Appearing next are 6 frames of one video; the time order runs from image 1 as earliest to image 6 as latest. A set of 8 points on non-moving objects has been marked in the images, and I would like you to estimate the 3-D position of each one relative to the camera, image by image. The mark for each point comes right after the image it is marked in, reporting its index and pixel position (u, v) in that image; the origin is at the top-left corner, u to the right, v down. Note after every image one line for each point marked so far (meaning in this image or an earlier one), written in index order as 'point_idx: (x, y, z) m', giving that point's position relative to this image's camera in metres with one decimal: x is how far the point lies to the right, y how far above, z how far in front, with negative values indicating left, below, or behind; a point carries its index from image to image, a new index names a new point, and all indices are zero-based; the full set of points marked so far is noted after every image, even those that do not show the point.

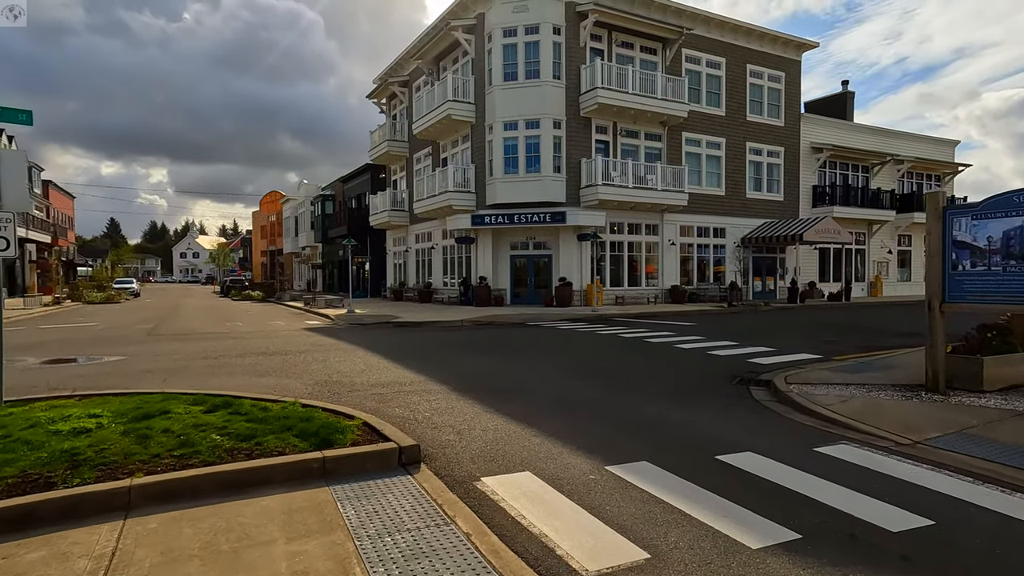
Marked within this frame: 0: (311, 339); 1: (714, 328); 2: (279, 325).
0: (-4.9, -1.2, +14.5) m
1: (+5.8, -1.2, +16.9) m
2: (-7.7, -1.2, +19.5) m
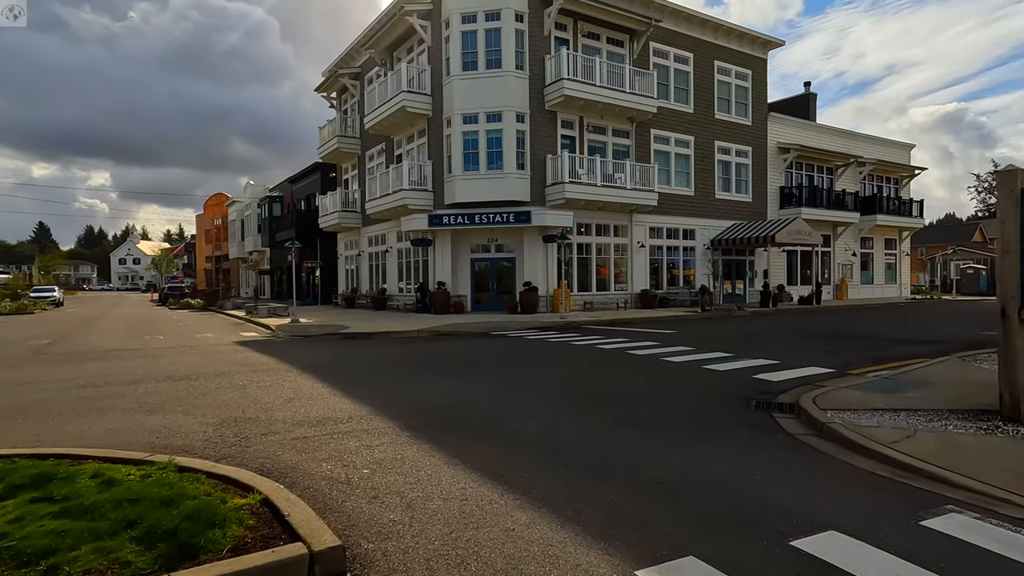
0: (-5.7, -1.4, +12.3) m
1: (+4.8, -1.3, +15.4) m
2: (-8.8, -1.4, +17.0) m
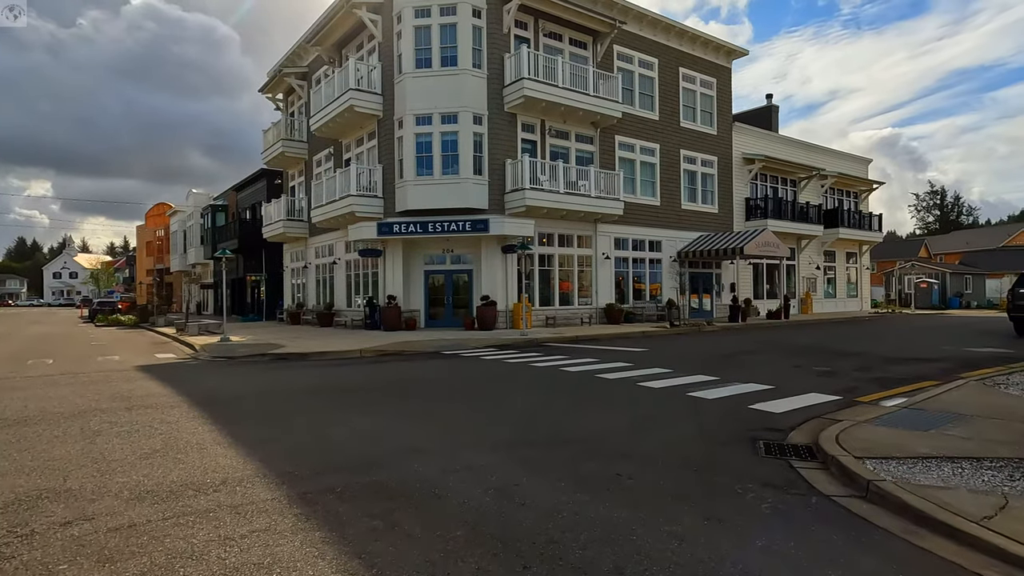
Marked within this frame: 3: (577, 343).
0: (-6.5, -1.6, +10.0) m
1: (+3.7, -1.6, +13.9) m
2: (-9.9, -1.8, +14.6) m
3: (+2.0, -1.7, +18.3) m
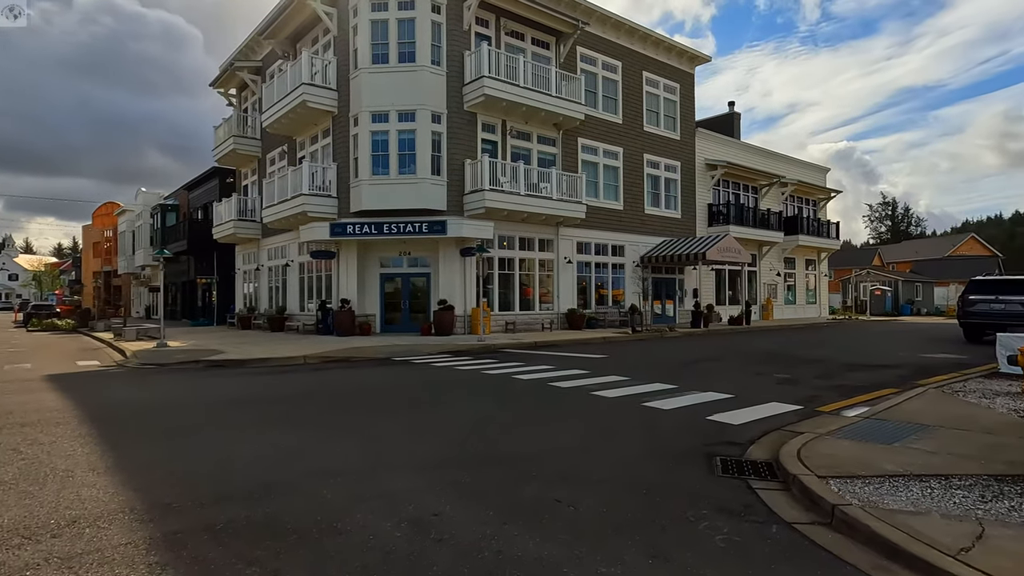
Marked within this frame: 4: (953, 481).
0: (-7.4, -1.6, +9.0) m
1: (+2.7, -1.7, +13.4) m
2: (-11.0, -1.8, +13.4) m
3: (+0.7, -1.8, +17.7) m
4: (+3.6, -1.6, +4.9) m
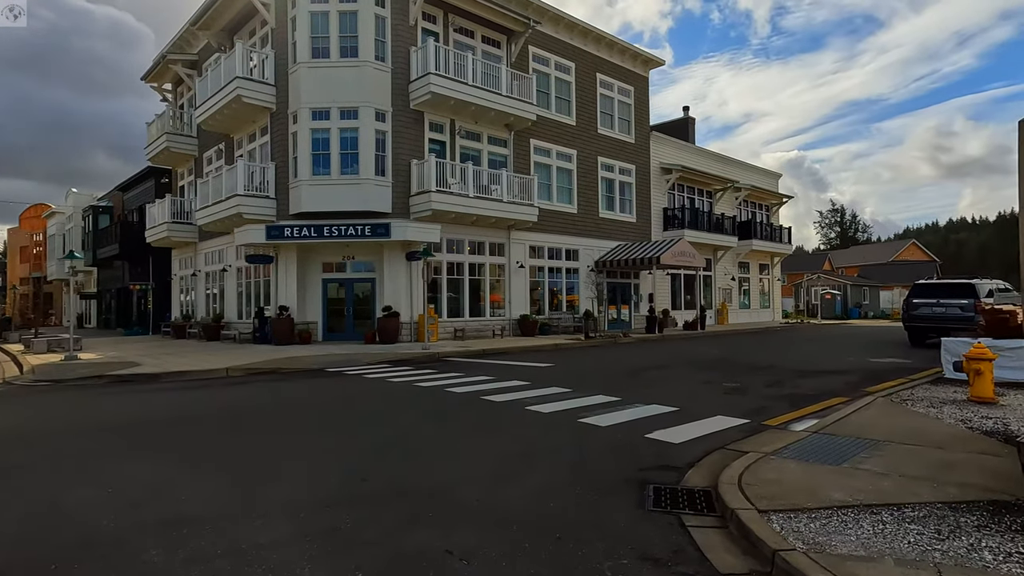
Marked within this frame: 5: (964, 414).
0: (-8.4, -1.7, +7.7) m
1: (+1.4, -1.8, +12.7) m
2: (-12.3, -2.0, +11.8) m
3: (-0.9, -2.0, +16.9) m
4: (+2.8, -1.6, +4.3) m
5: (+5.6, -1.6, +7.4) m
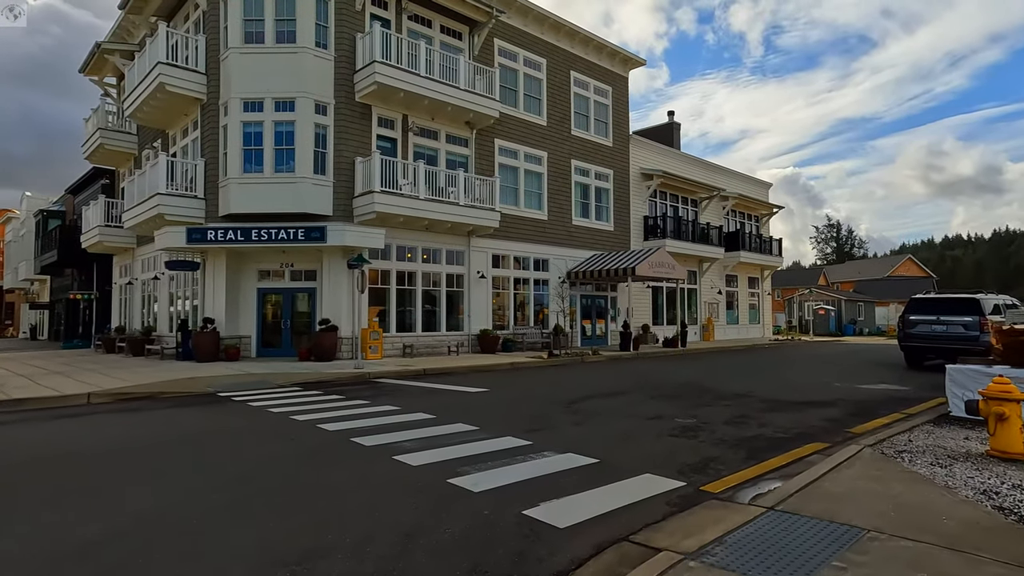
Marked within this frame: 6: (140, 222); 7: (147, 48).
0: (-9.8, -1.8, +5.5) m
1: (-0.1, -2.0, +10.5) m
2: (-13.7, -2.0, +9.6) m
3: (-2.3, -2.3, +14.7) m
4: (+1.4, -1.6, +2.1) m
5: (+4.2, -1.7, +5.2) m
6: (-12.5, +2.3, +20.0) m
7: (-12.2, +8.1, +20.1) m
